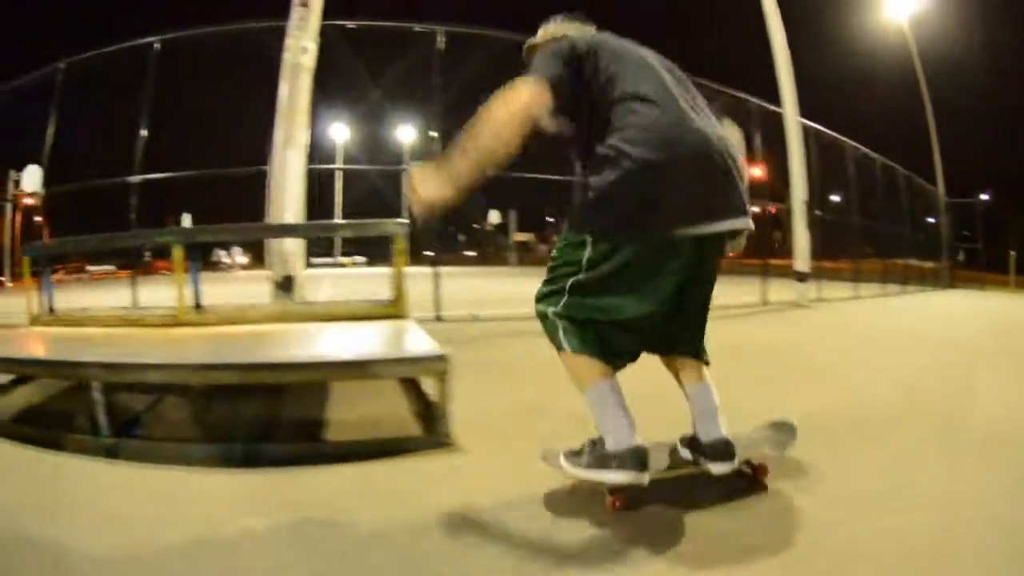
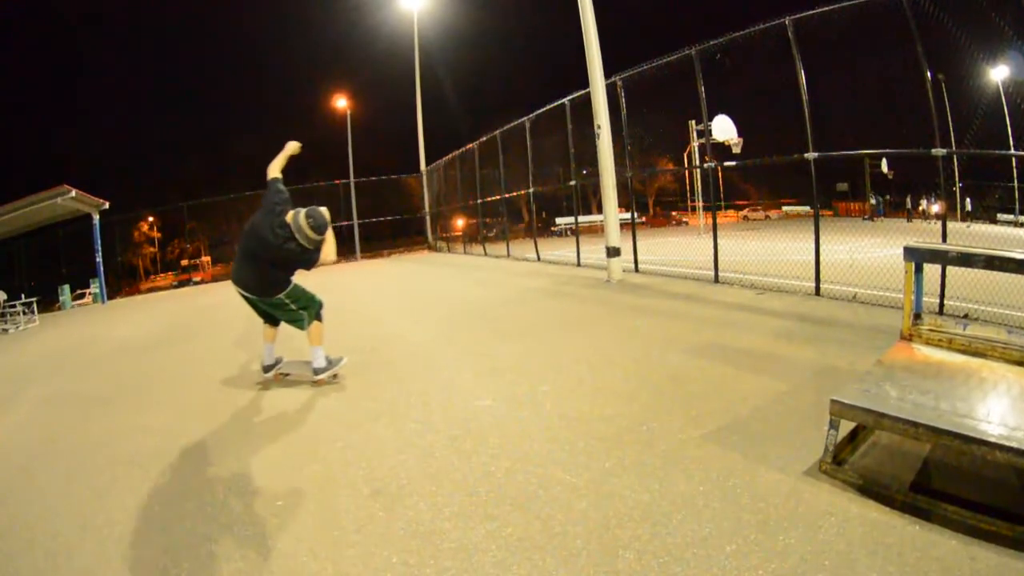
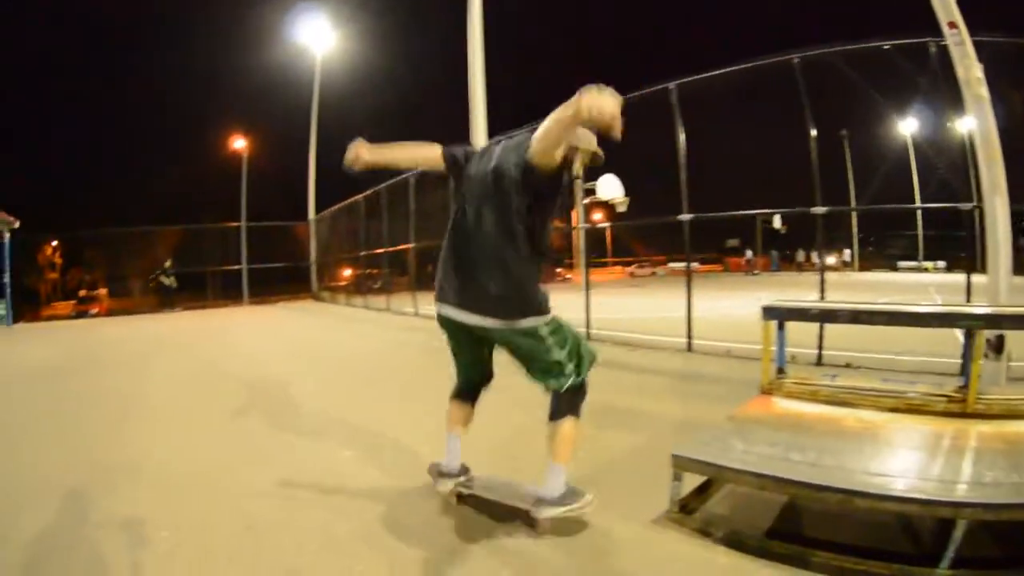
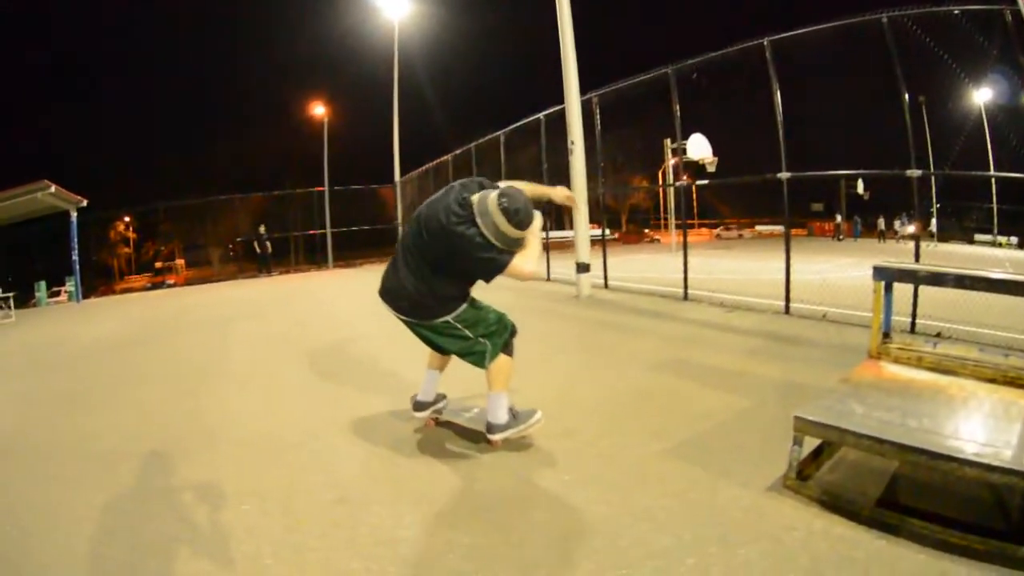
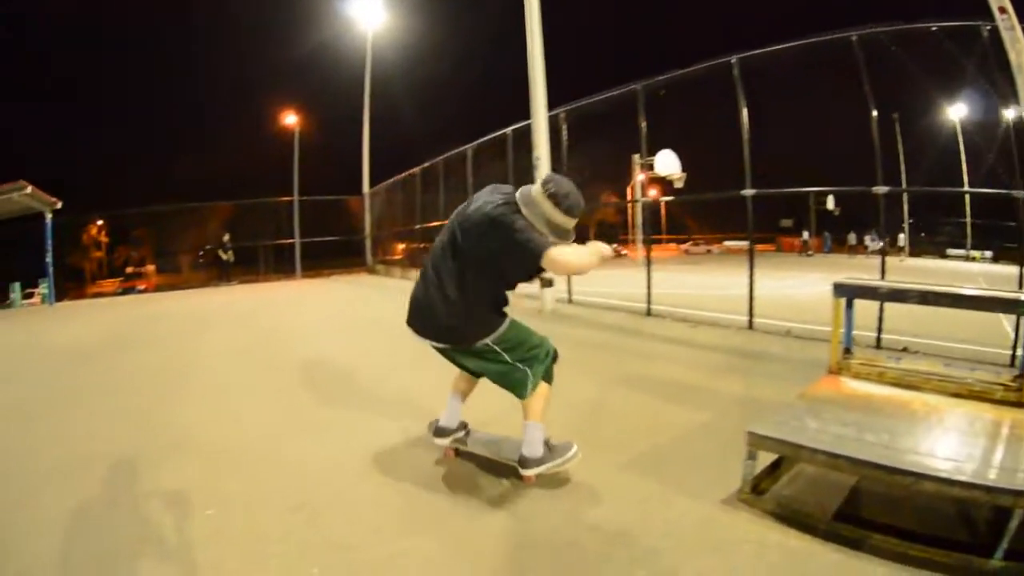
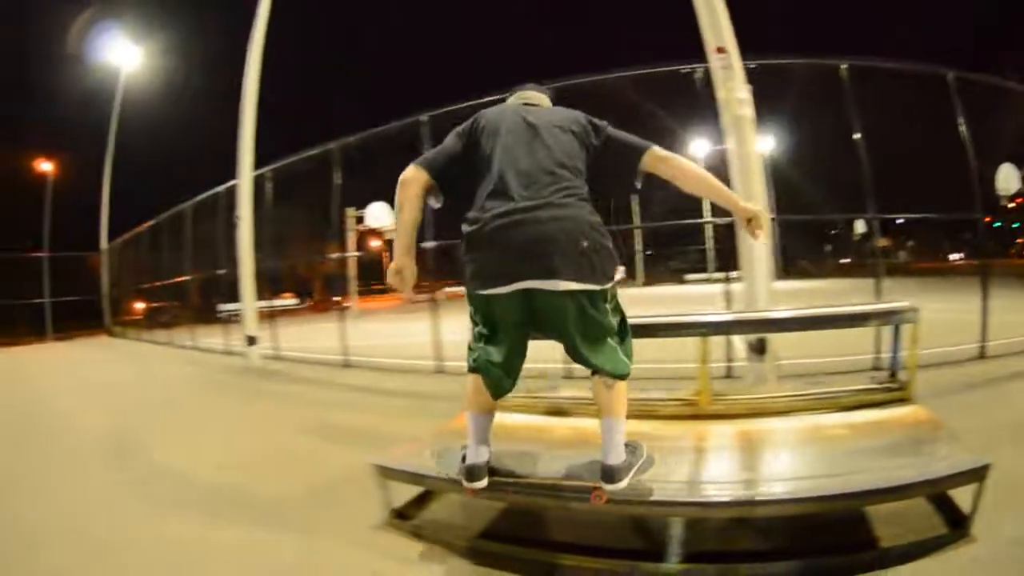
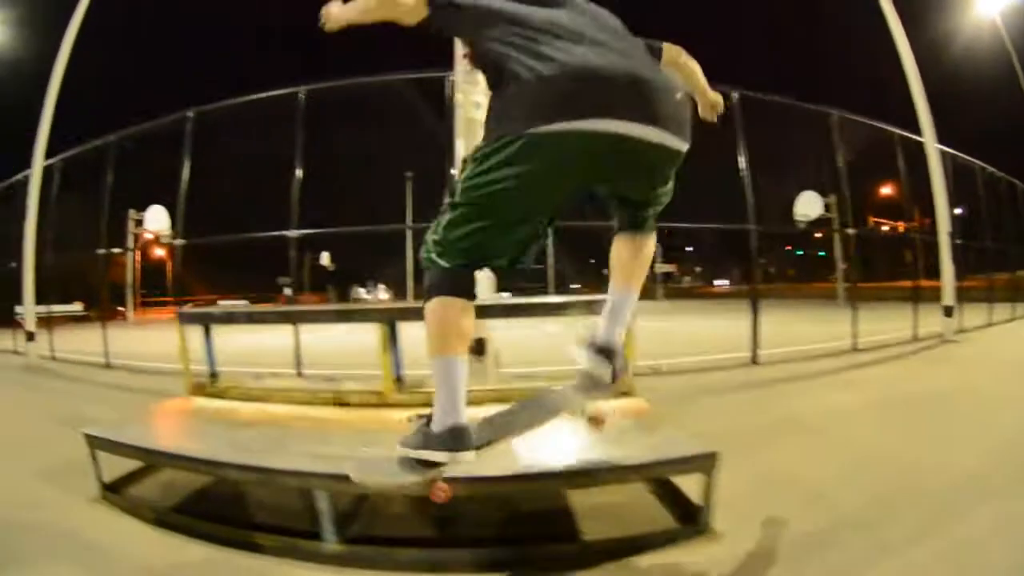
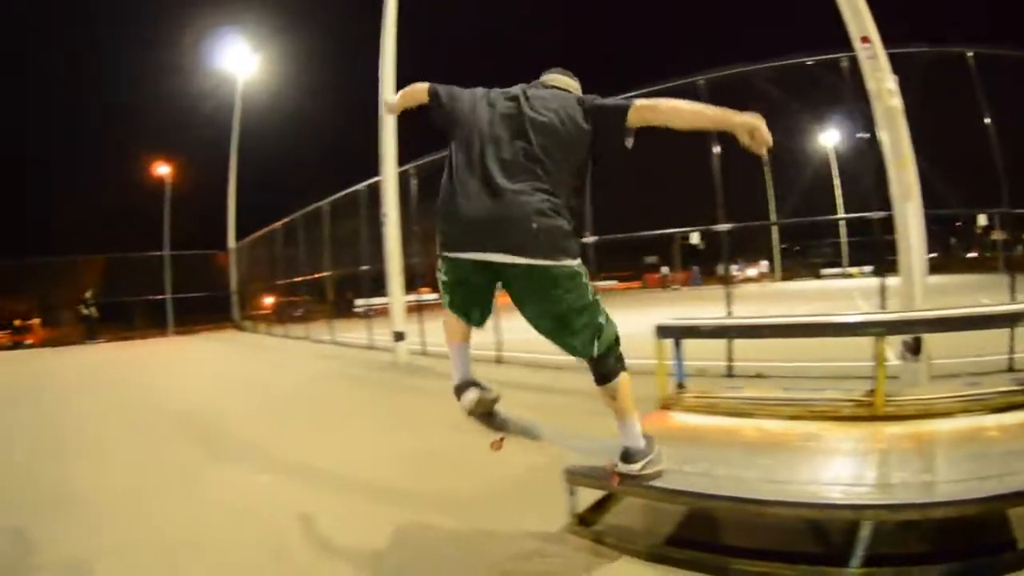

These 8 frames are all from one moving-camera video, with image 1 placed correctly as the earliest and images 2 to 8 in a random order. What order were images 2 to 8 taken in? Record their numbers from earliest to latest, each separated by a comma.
7, 6, 8, 3, 5, 4, 2
